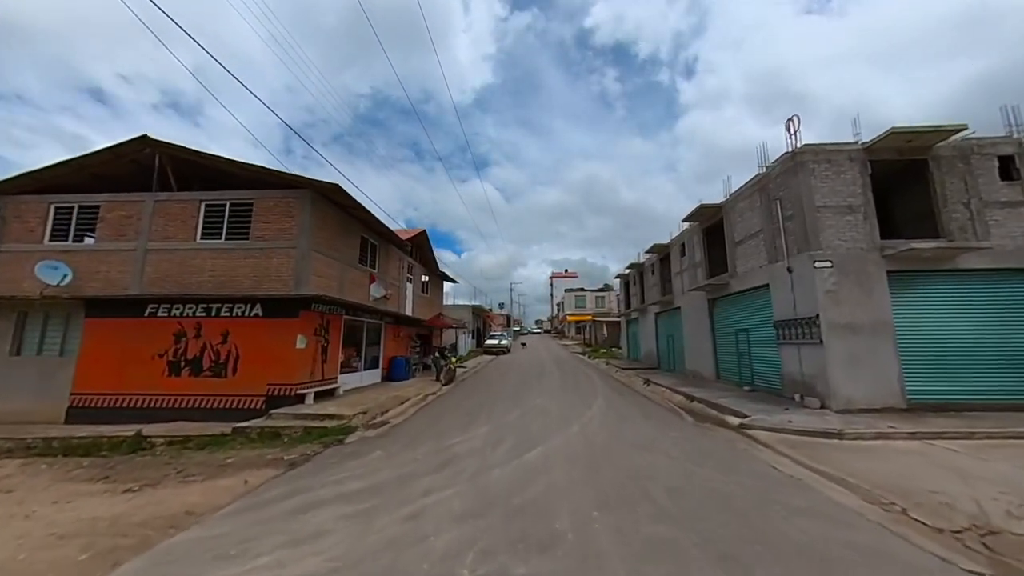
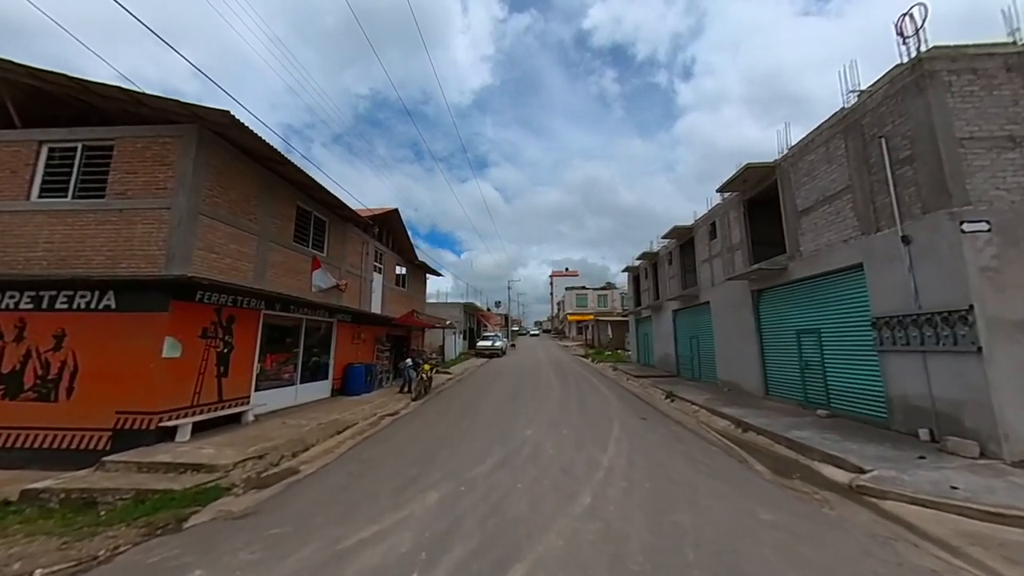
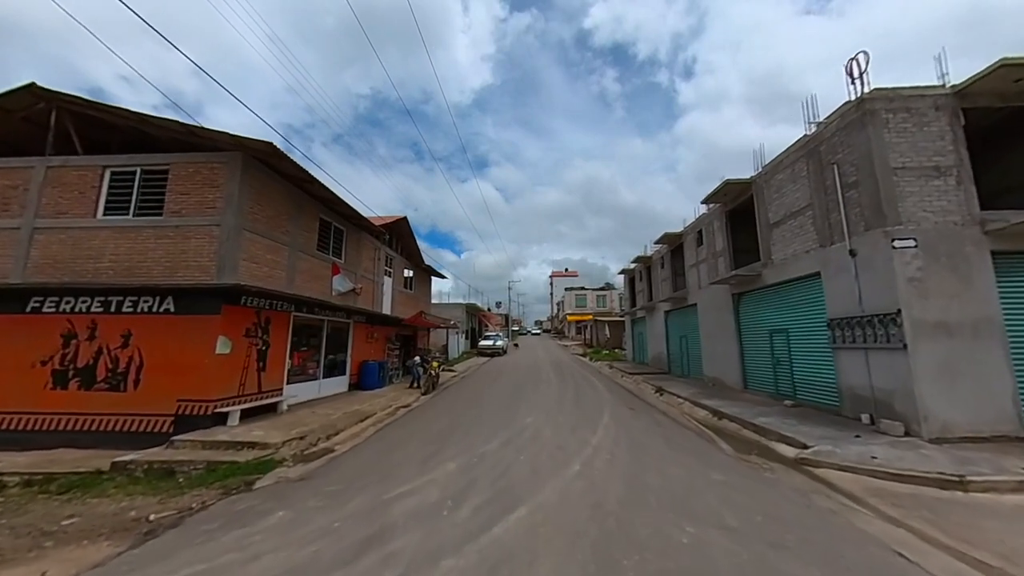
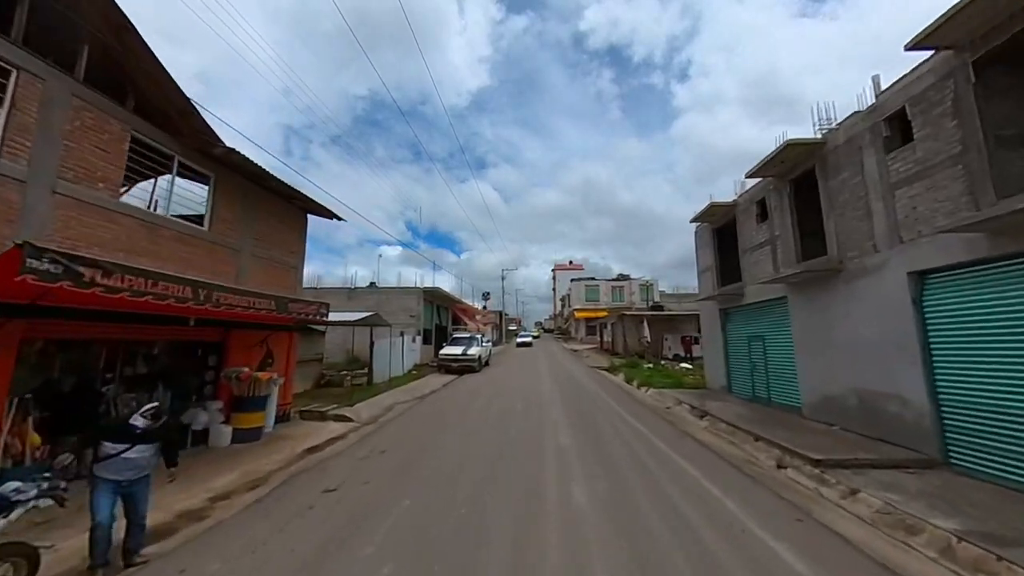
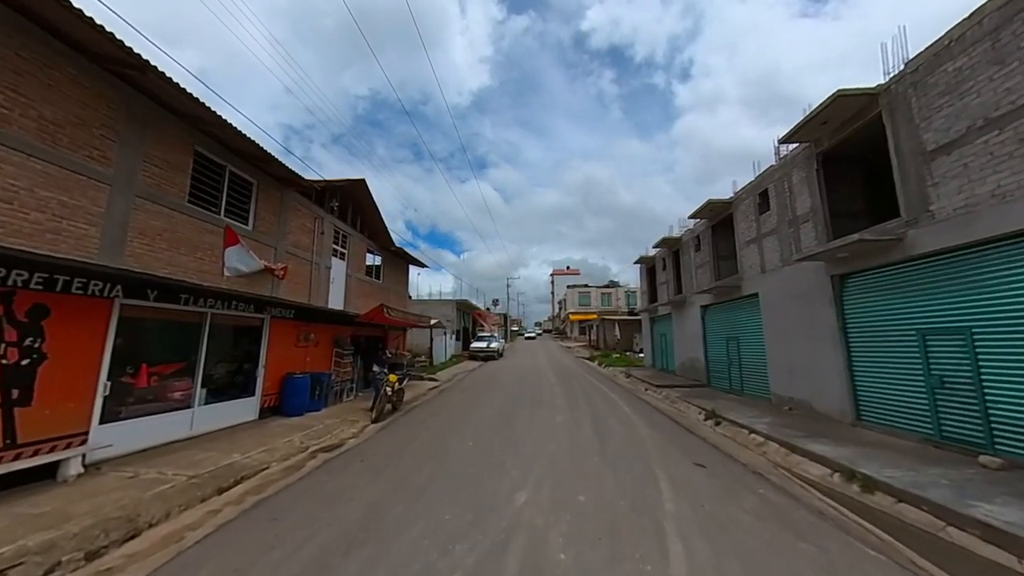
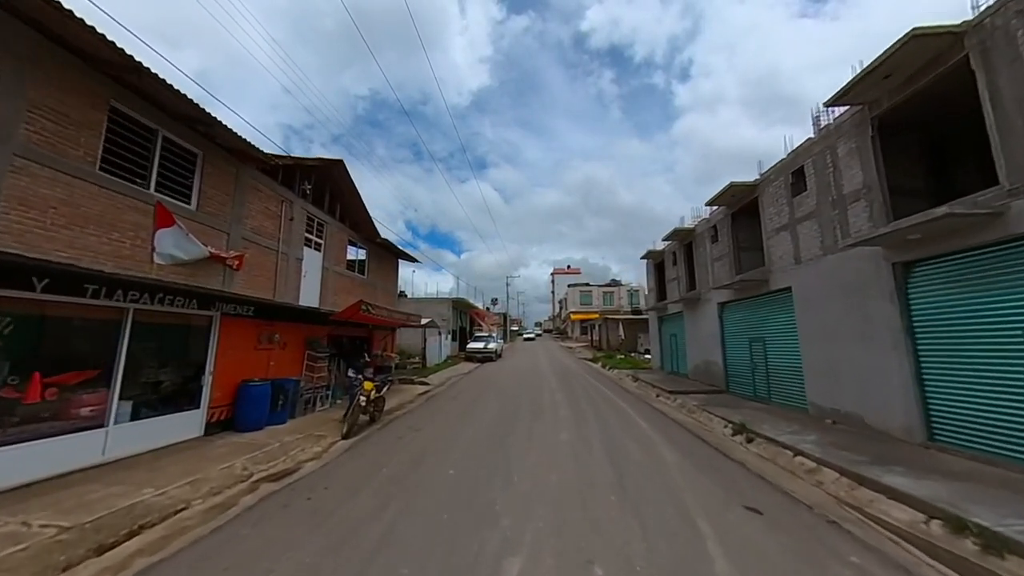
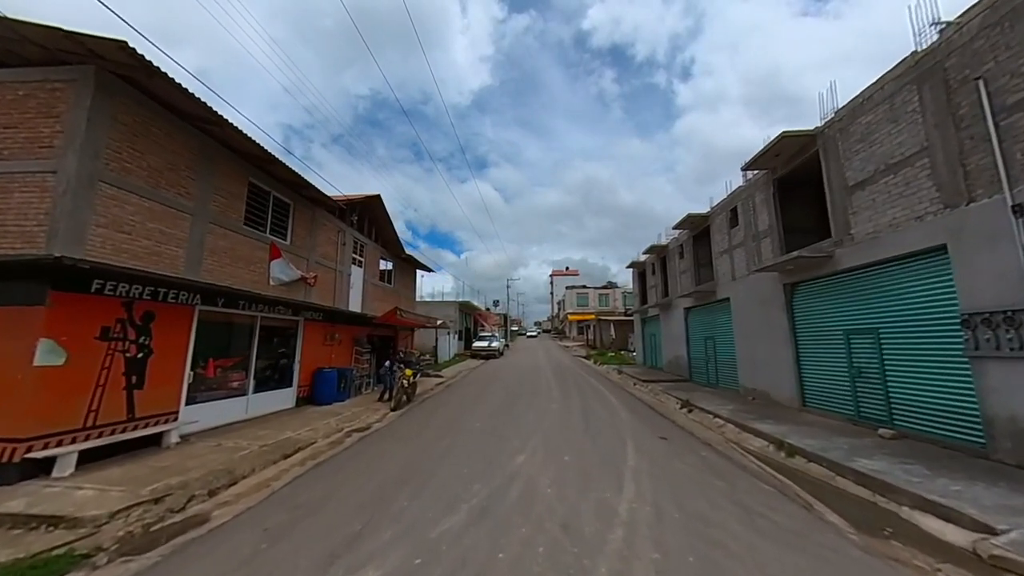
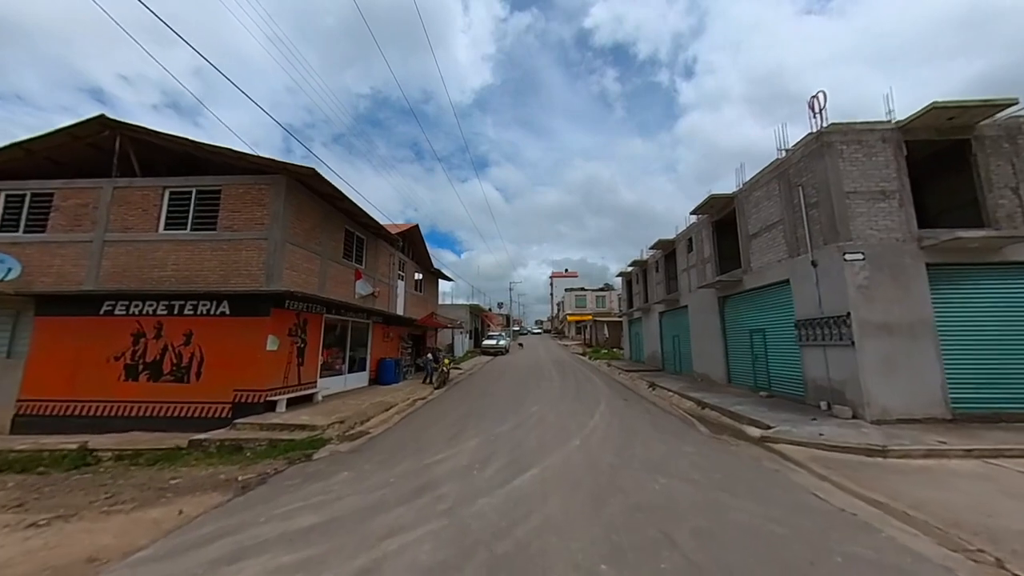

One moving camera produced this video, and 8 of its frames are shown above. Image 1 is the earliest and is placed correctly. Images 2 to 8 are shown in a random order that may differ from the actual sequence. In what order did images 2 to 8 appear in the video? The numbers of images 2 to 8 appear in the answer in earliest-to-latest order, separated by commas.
8, 3, 2, 7, 5, 6, 4
